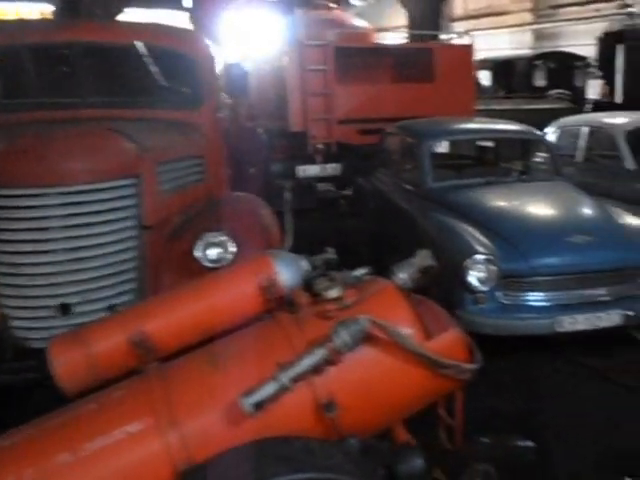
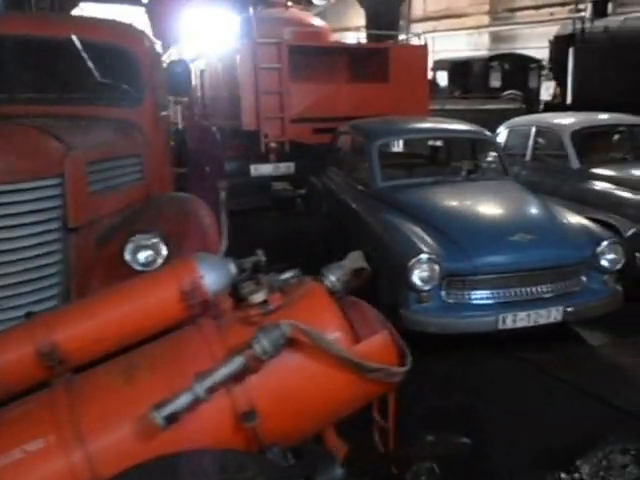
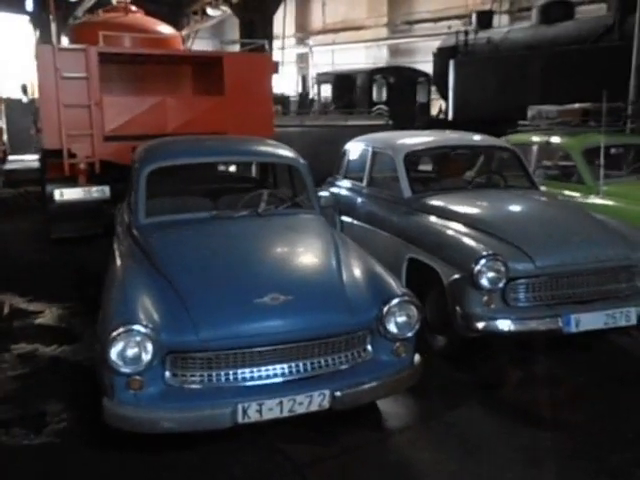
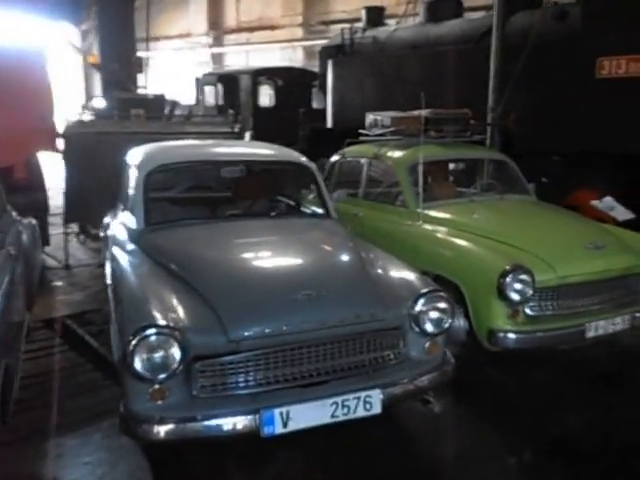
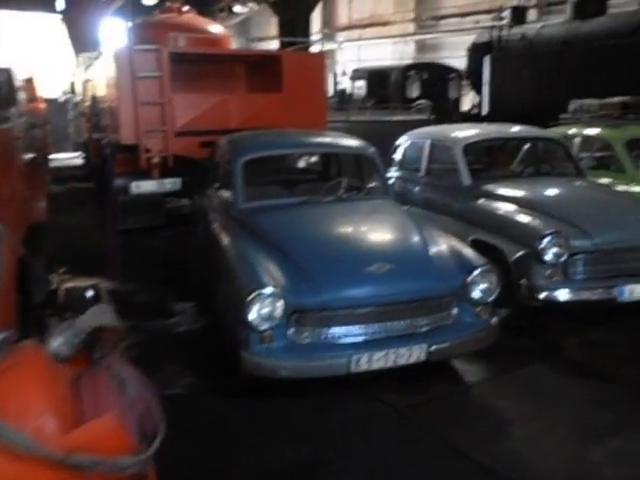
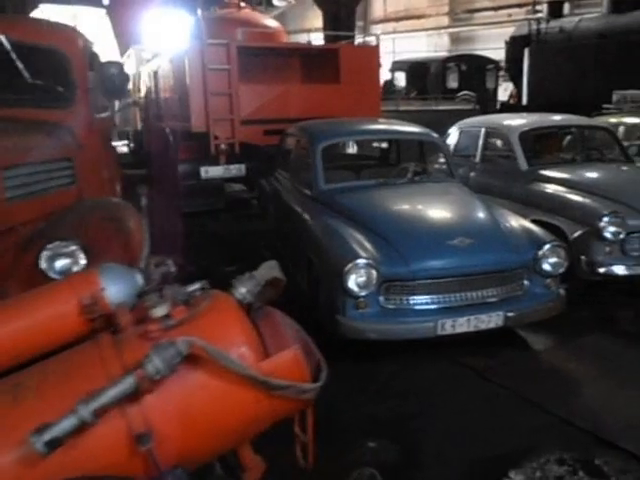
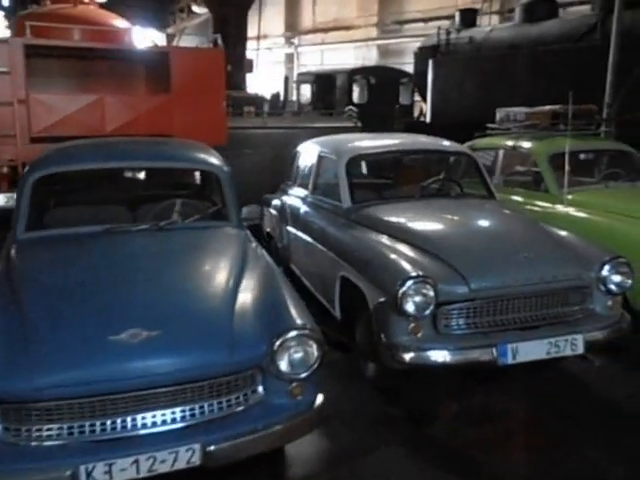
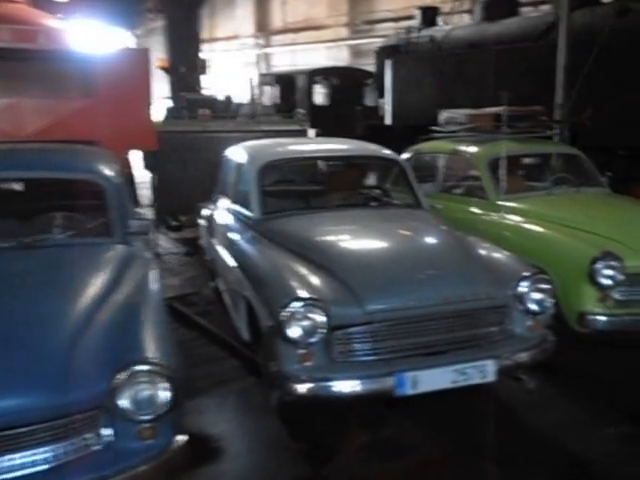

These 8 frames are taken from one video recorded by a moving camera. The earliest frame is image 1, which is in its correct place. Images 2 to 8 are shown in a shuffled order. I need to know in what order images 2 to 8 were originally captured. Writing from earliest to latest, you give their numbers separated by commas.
2, 6, 5, 3, 7, 8, 4
